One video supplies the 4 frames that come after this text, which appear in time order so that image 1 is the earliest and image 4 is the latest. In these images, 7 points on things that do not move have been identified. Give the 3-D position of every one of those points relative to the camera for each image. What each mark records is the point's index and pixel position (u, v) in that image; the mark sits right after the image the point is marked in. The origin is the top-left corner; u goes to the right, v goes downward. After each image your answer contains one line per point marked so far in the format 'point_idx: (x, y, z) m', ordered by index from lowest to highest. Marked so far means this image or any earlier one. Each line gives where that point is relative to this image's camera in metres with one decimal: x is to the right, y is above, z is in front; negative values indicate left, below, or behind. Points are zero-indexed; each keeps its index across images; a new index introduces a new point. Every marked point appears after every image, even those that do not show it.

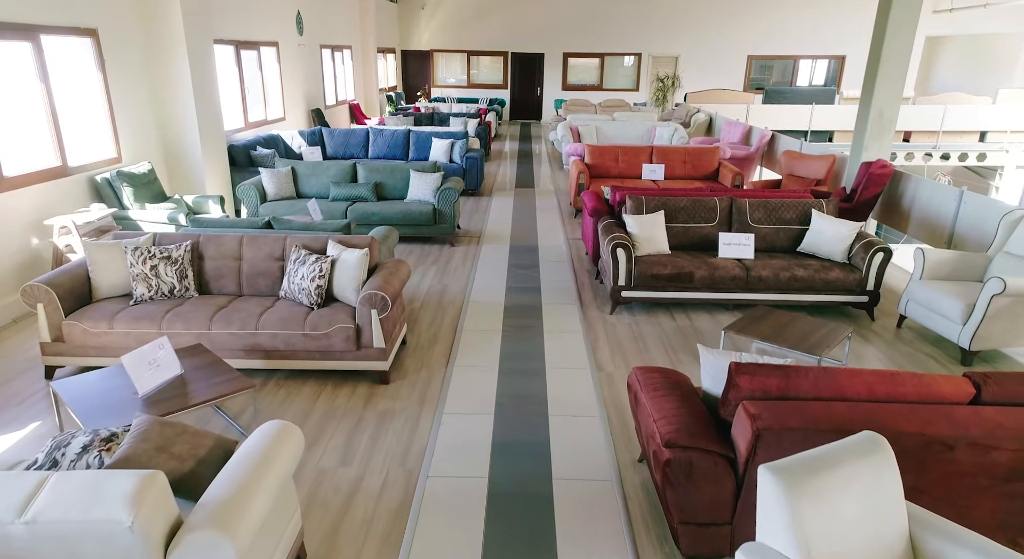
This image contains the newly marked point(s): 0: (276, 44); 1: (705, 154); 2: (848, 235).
0: (-3.9, +3.9, +9.2) m
1: (+2.7, +1.8, +8.0) m
2: (+2.8, +0.4, +4.7) m
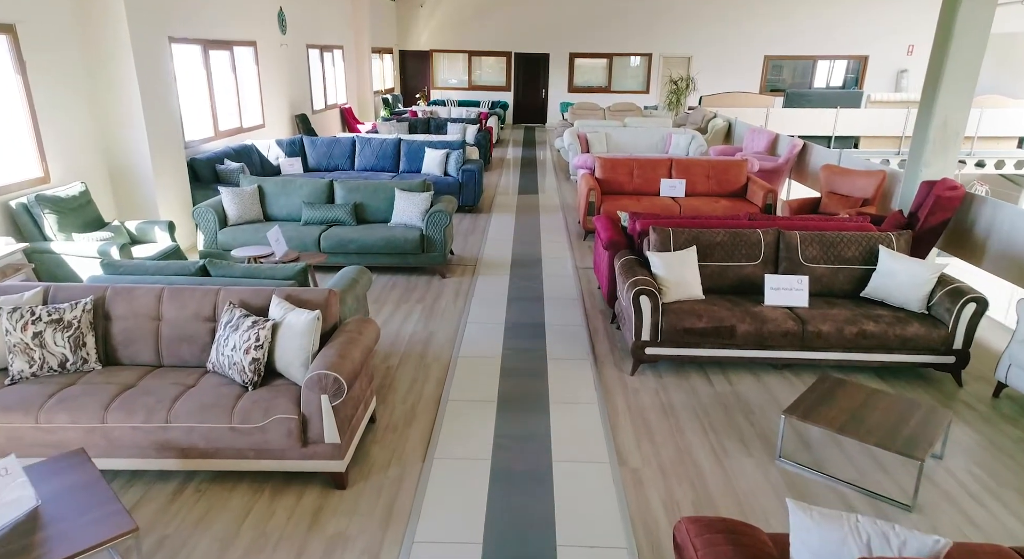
0: (-3.8, +3.5, +8.4) m
1: (+2.8, +1.4, +7.1) m
2: (+2.8, 0.0, +3.8) m
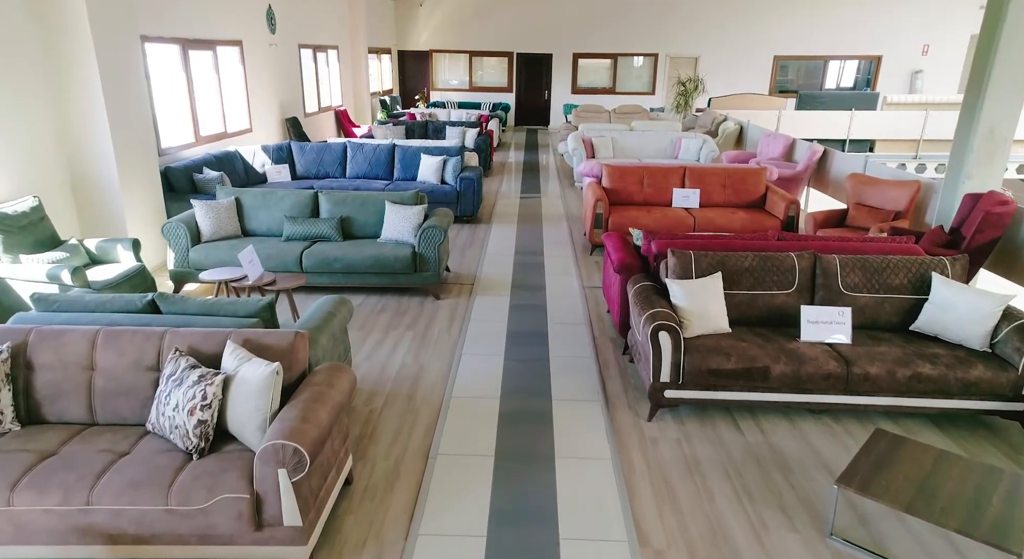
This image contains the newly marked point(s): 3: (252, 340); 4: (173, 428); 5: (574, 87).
0: (-3.8, +3.3, +7.9) m
1: (+2.8, +1.2, +6.6) m
2: (+2.8, -0.2, +3.3) m
3: (-1.2, -0.3, +2.6) m
4: (-1.4, -0.6, +2.4) m
5: (+1.8, +5.7, +16.7) m
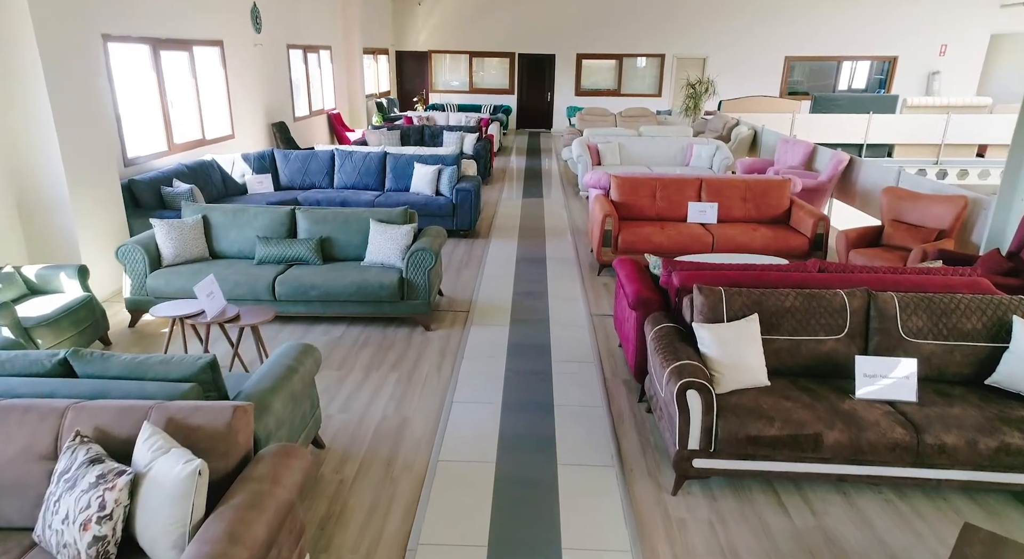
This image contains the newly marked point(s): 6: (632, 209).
0: (-3.8, +3.1, +7.3) m
1: (+2.8, +1.0, +6.0) m
2: (+2.8, -0.4, +2.7) m
3: (-1.2, -0.5, +2.1) m
4: (-1.5, -0.9, +1.8) m
5: (+1.9, +5.5, +16.1) m
6: (+1.3, +0.8, +6.0) m
